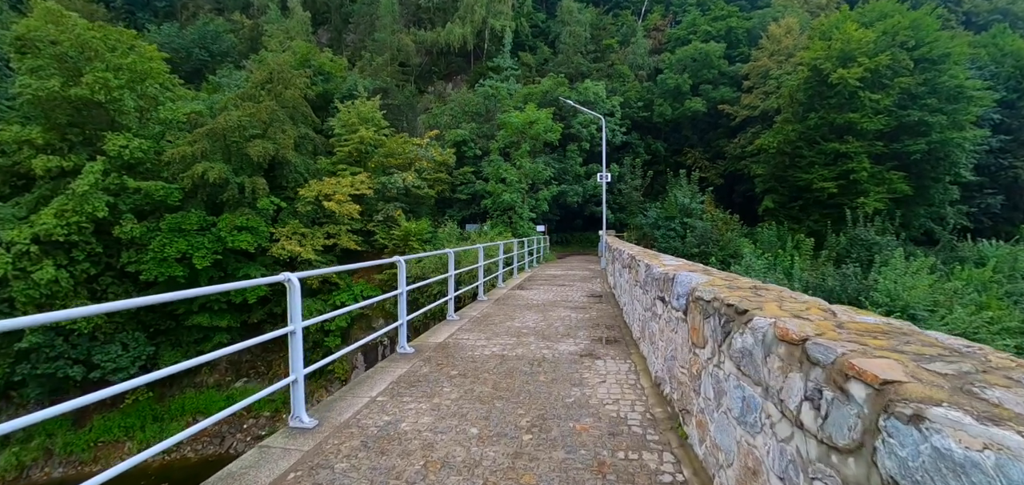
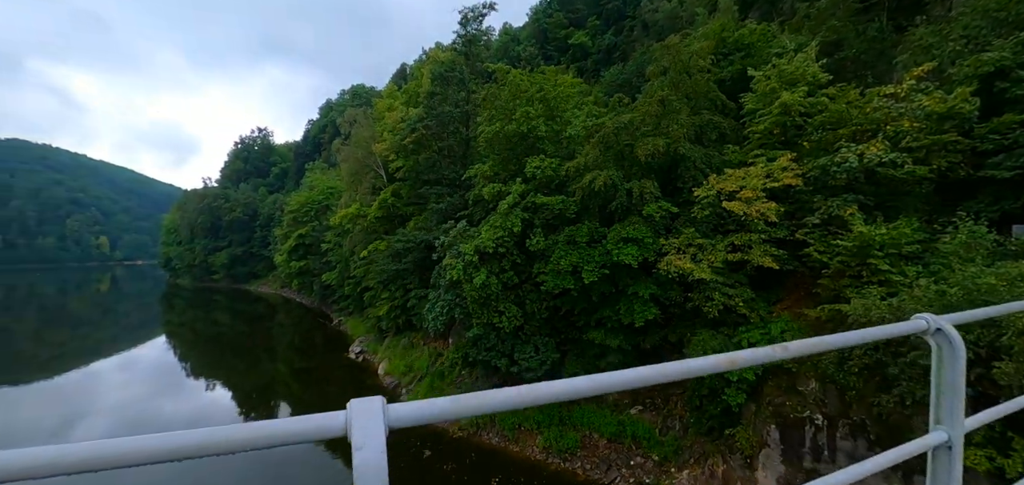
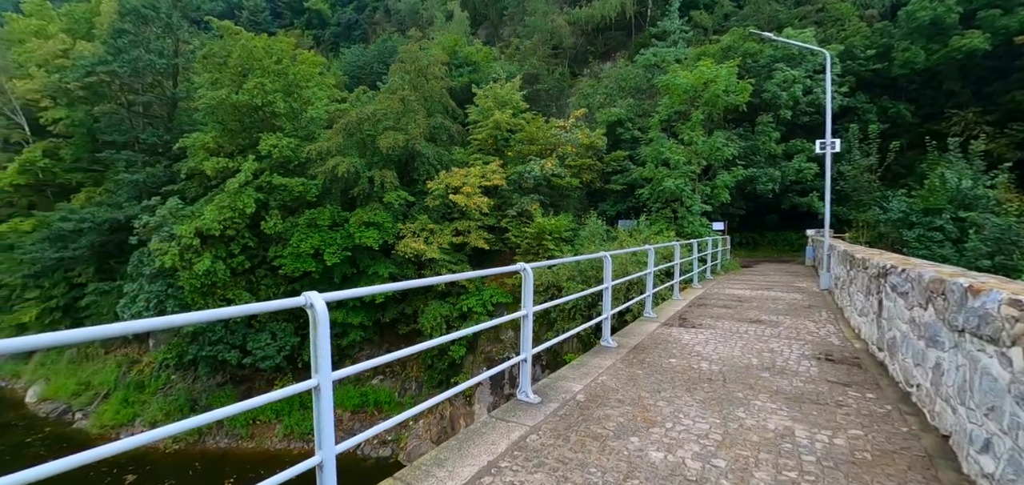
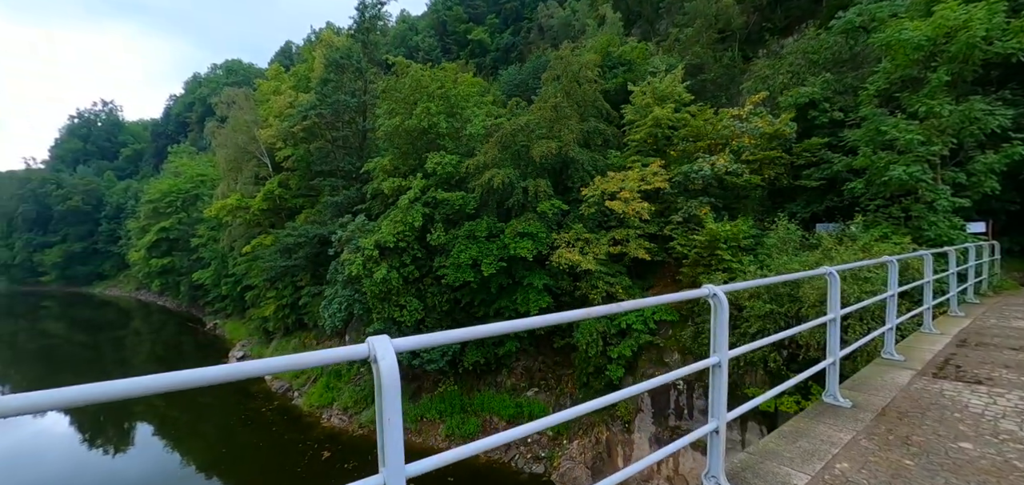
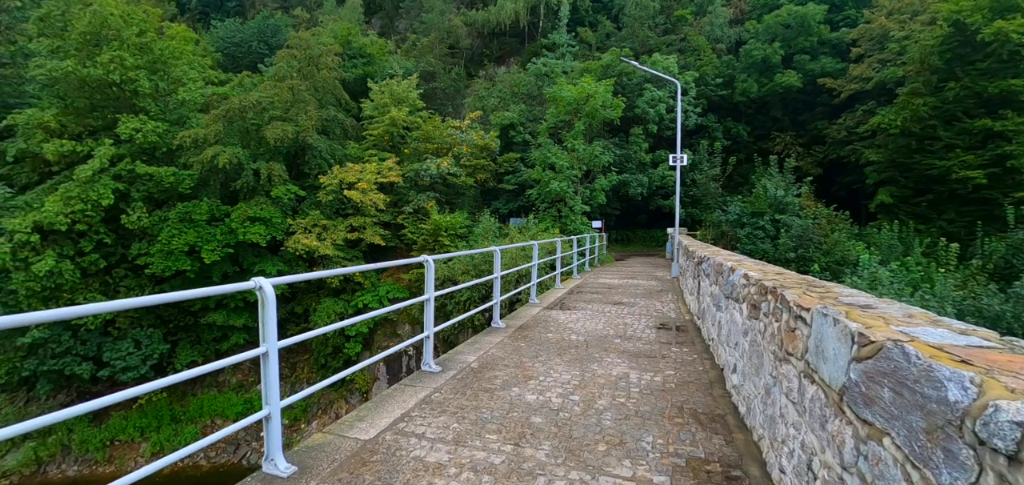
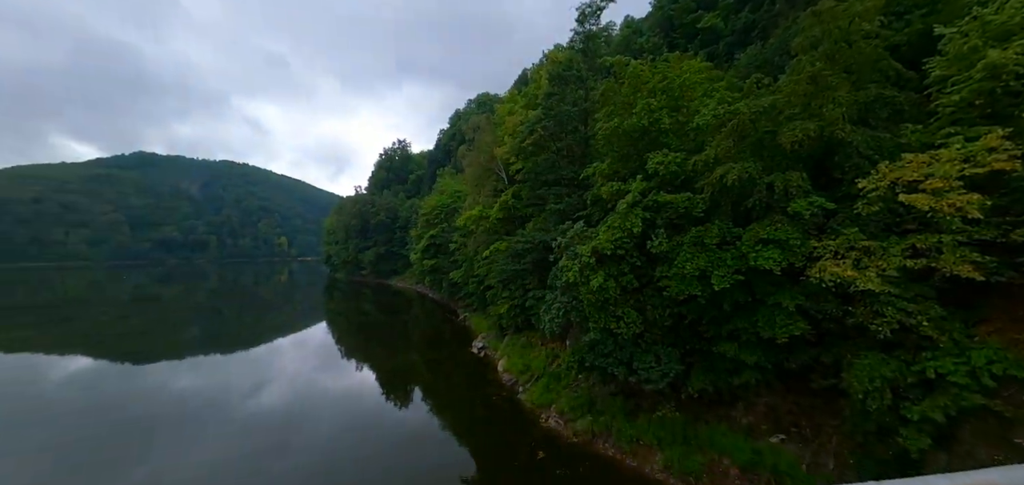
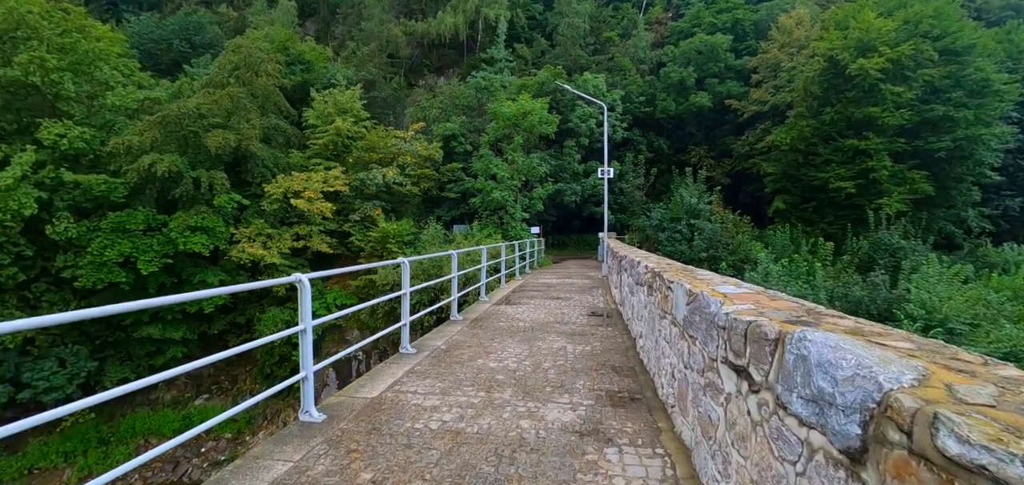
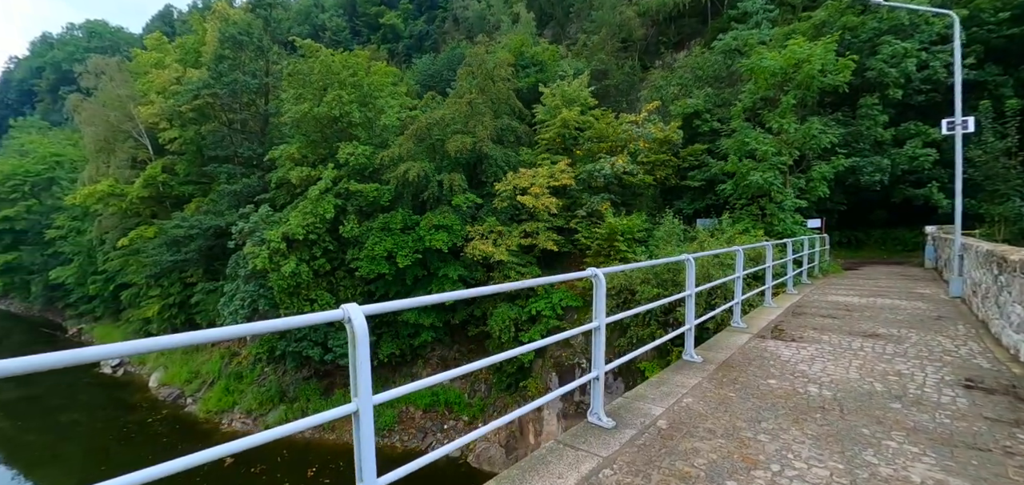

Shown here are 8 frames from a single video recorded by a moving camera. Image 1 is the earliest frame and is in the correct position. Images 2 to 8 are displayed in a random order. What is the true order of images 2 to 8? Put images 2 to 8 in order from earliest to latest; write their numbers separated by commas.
7, 5, 3, 8, 4, 2, 6
